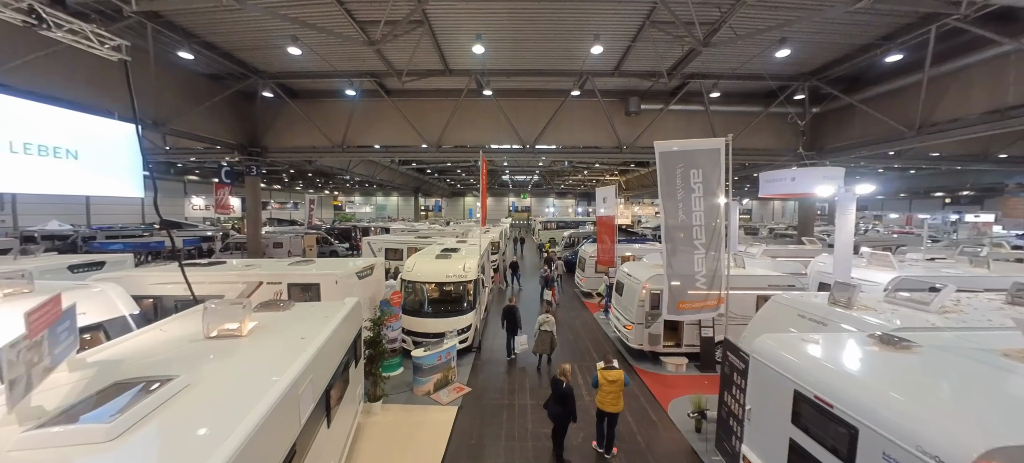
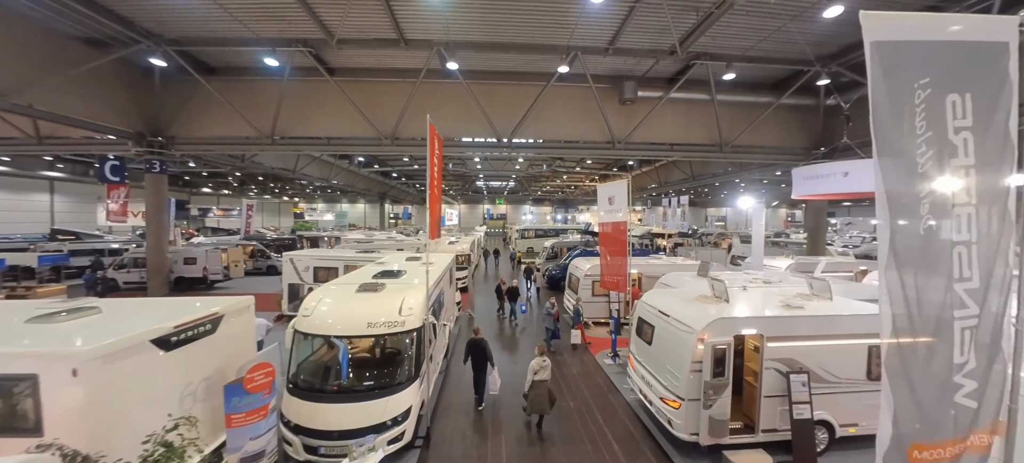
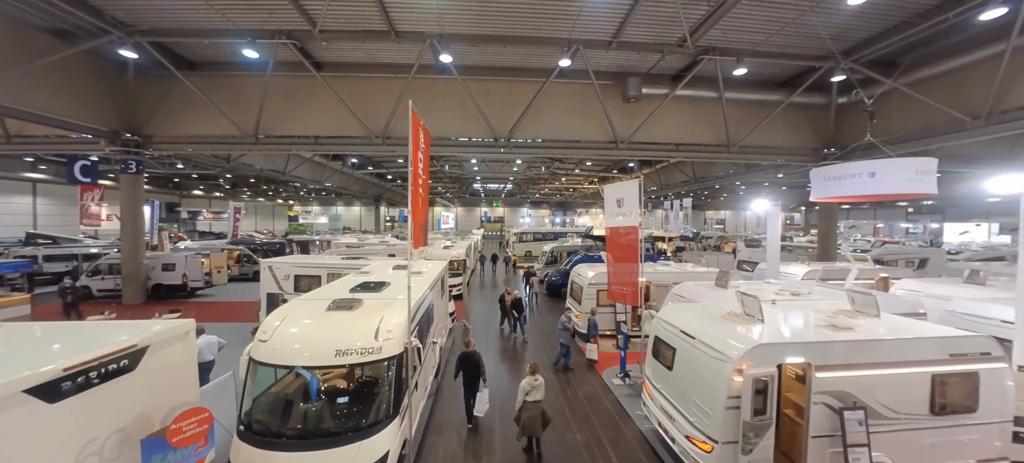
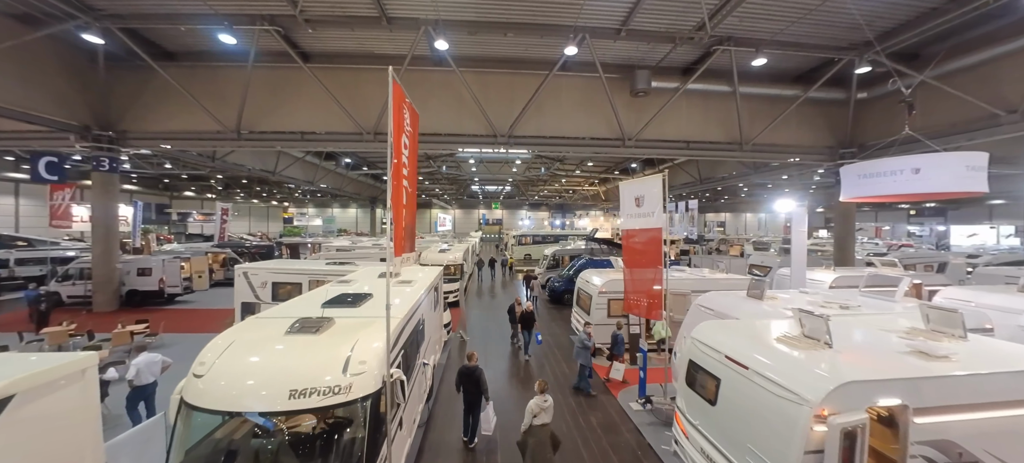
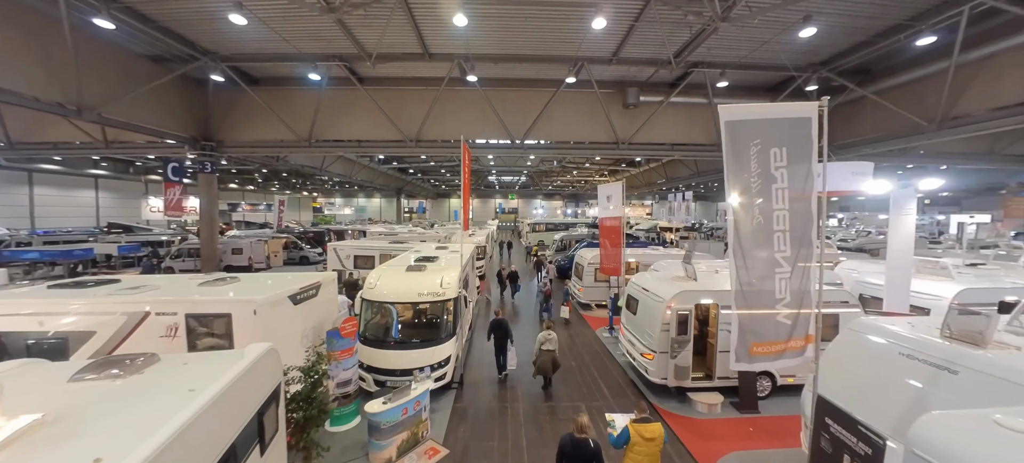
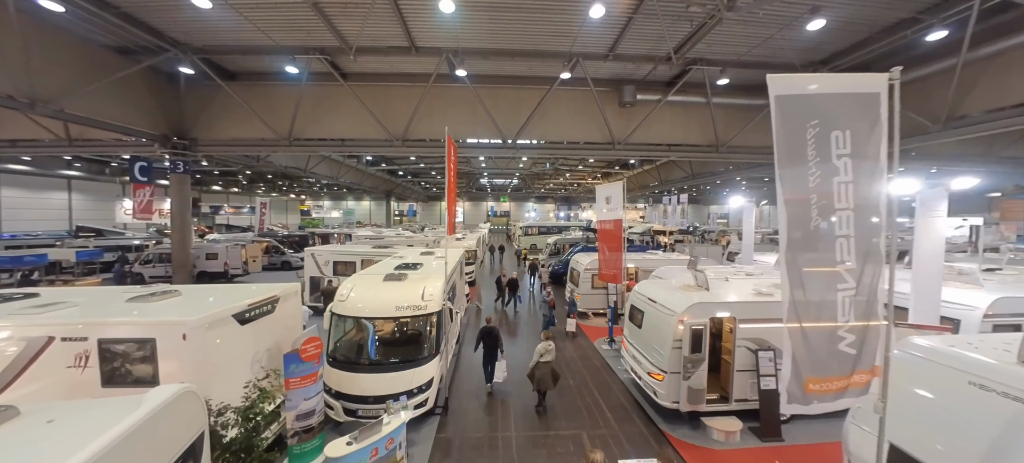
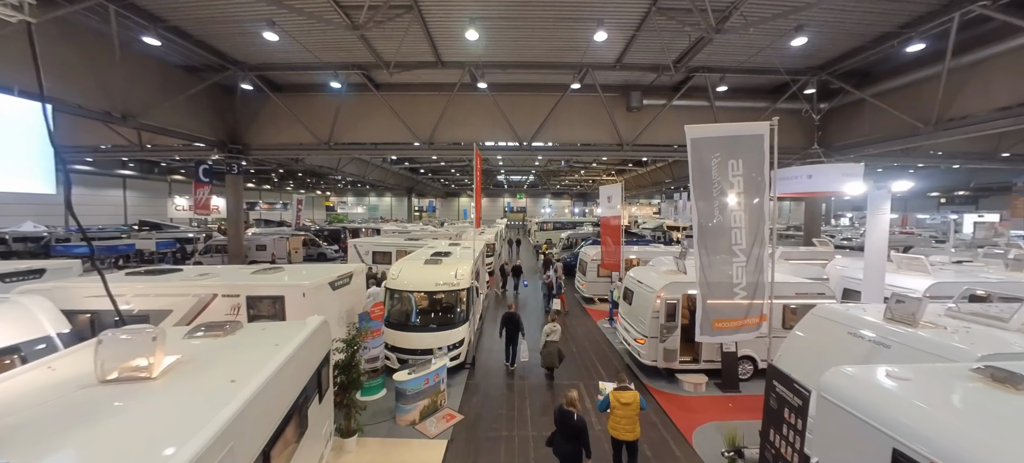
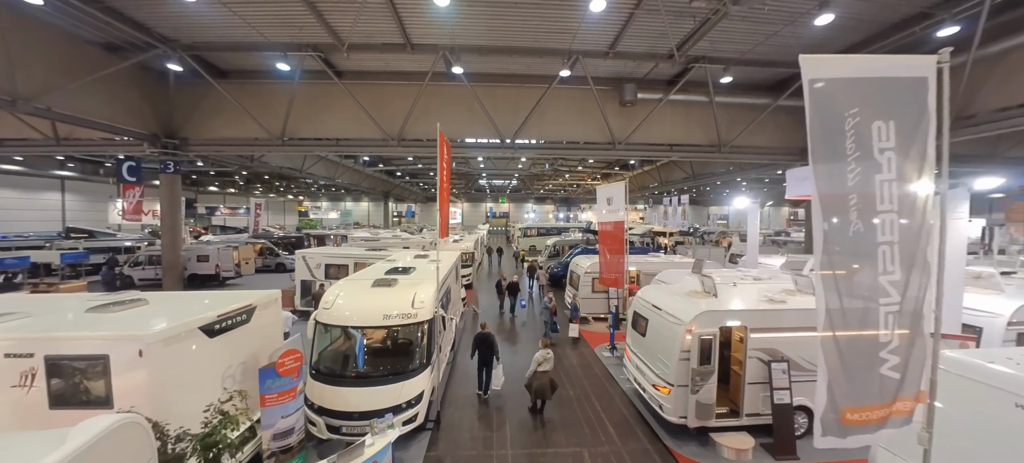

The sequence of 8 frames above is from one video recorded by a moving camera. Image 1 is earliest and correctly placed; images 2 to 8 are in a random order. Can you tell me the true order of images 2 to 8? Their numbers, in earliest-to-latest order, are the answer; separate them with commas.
7, 5, 6, 8, 2, 3, 4
